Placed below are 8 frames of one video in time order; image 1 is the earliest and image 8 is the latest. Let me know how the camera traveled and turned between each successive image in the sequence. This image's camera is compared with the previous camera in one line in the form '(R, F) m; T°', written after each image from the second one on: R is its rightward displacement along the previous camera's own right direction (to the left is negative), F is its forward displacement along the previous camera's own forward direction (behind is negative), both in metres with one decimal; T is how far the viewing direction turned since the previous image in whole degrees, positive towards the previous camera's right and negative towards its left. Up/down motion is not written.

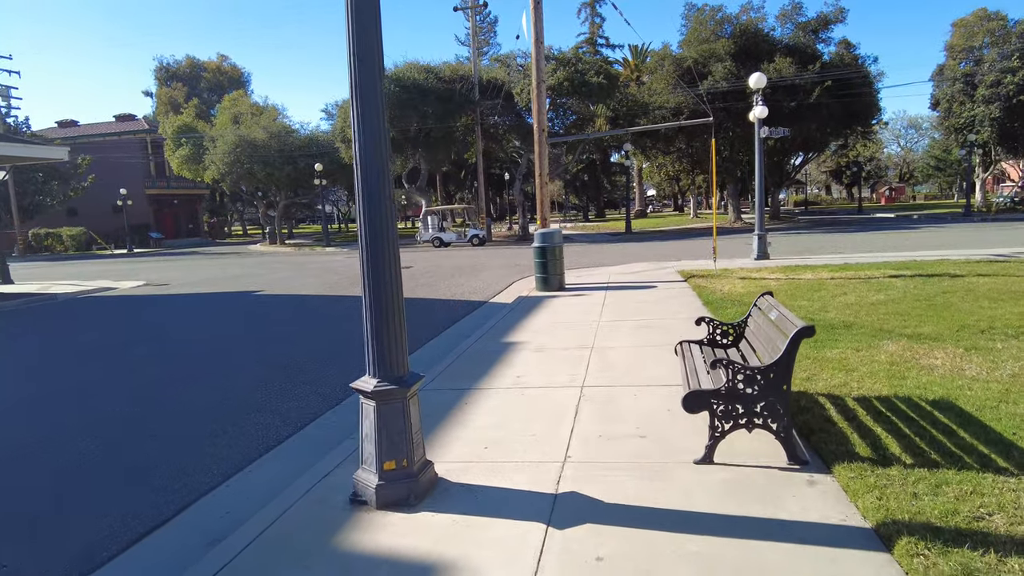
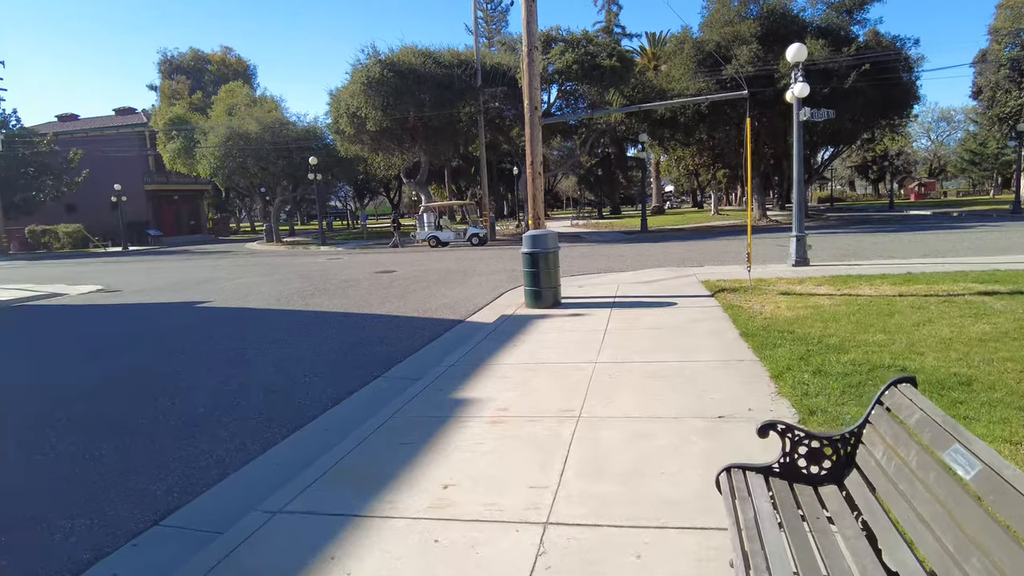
(+0.5, +2.5) m; -1°
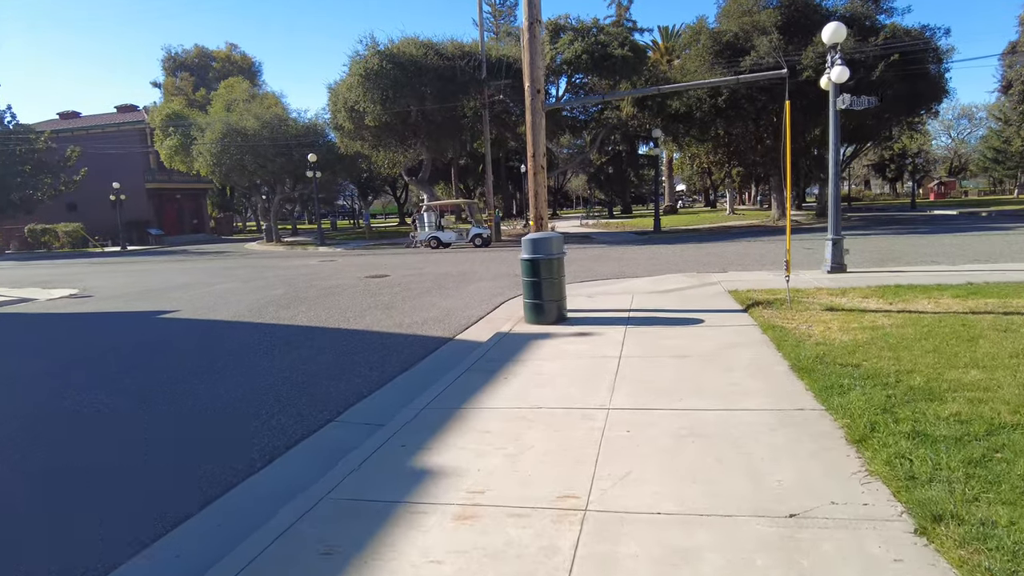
(+0.2, +1.5) m; -1°
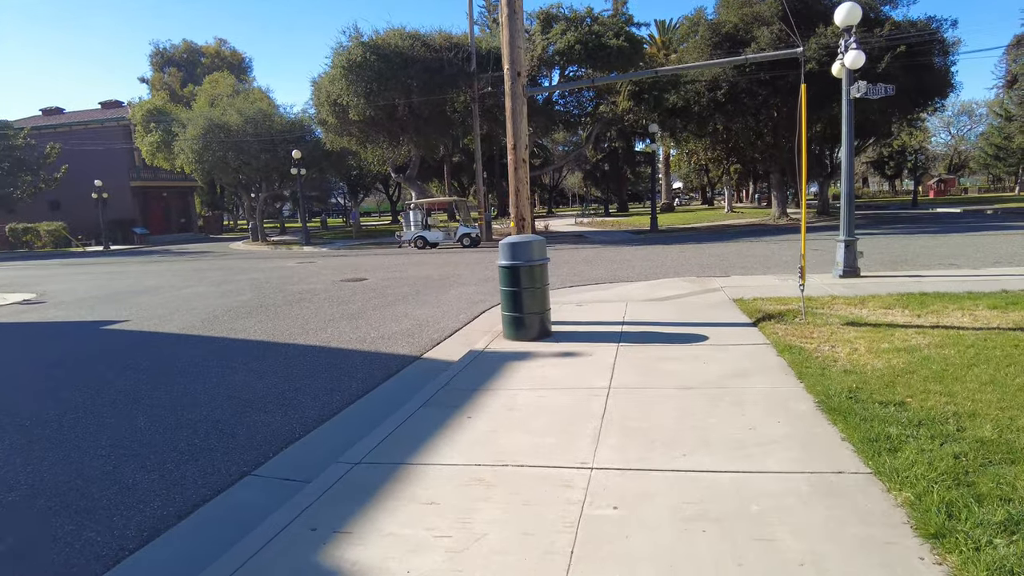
(+0.2, +1.1) m; 0°
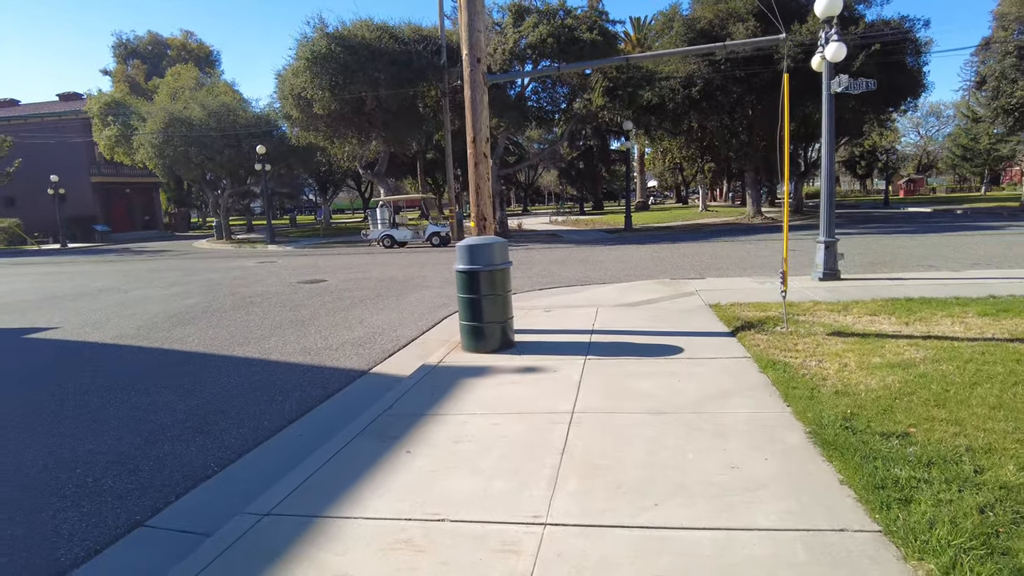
(+0.2, +0.7) m; +2°
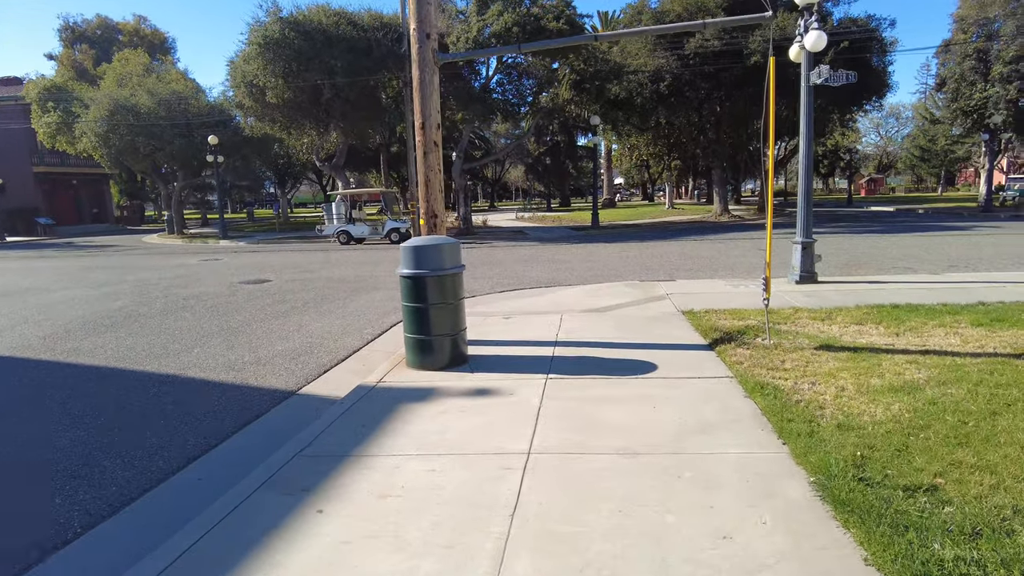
(+0.1, +0.9) m; +3°
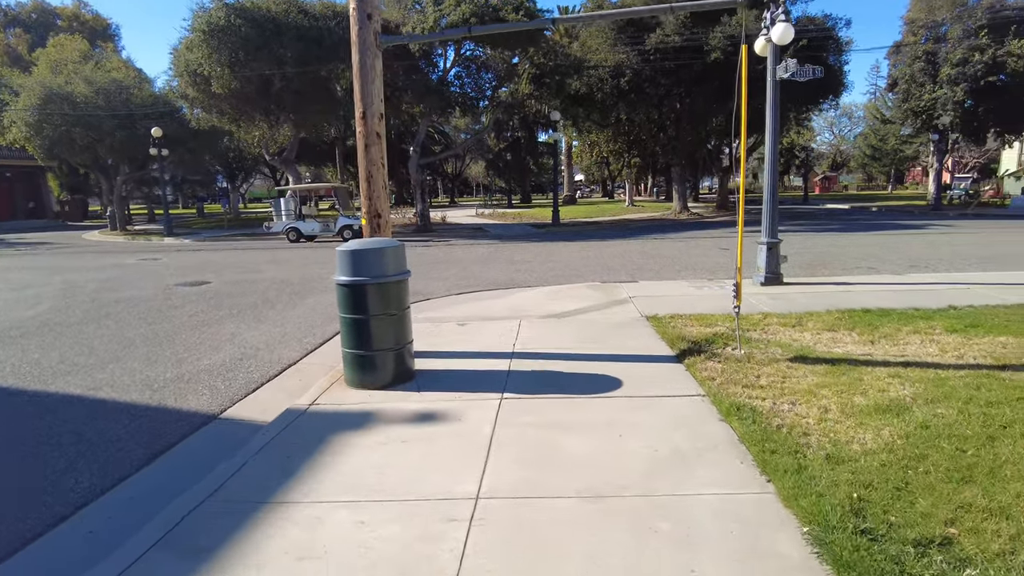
(+0.1, +0.6) m; +3°
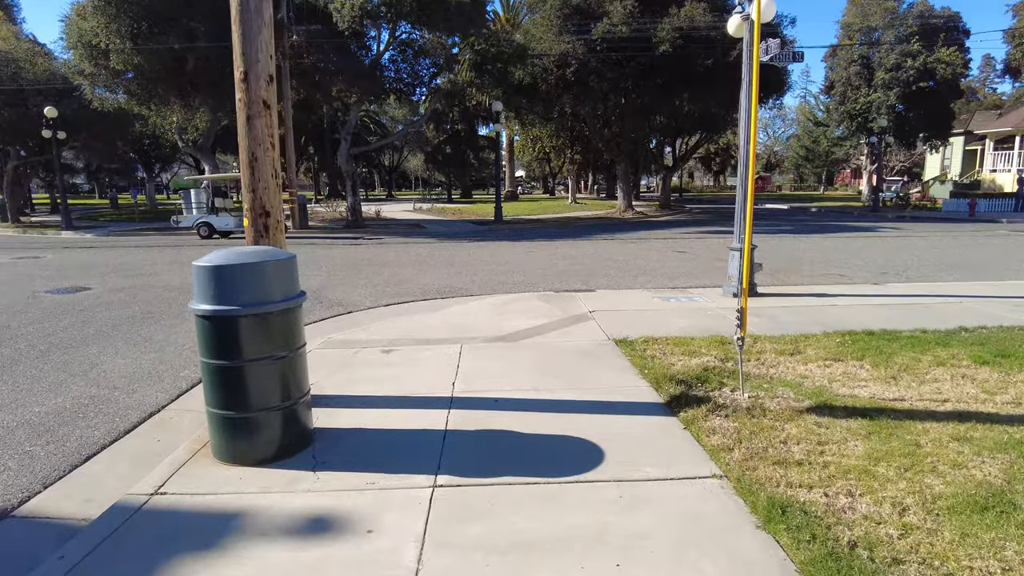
(0.0, +1.5) m; +5°
